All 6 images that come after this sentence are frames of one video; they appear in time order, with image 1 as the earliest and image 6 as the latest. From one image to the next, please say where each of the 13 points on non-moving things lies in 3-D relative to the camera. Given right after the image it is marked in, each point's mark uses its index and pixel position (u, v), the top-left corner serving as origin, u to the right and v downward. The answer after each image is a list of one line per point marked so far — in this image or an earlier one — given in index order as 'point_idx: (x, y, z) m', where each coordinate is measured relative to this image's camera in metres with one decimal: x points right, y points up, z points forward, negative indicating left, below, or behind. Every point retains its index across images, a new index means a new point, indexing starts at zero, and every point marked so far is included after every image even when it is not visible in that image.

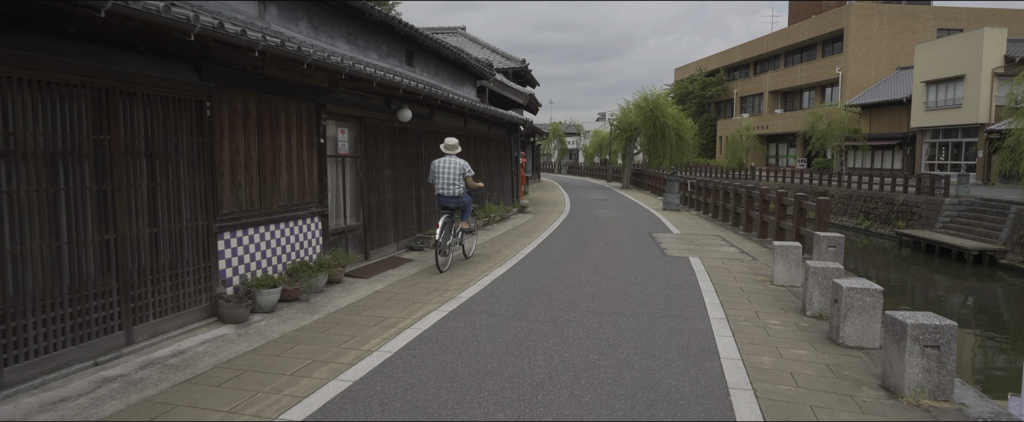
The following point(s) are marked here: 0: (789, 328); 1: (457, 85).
0: (+2.3, -1.0, +5.6) m
1: (-1.2, +2.8, +14.6) m
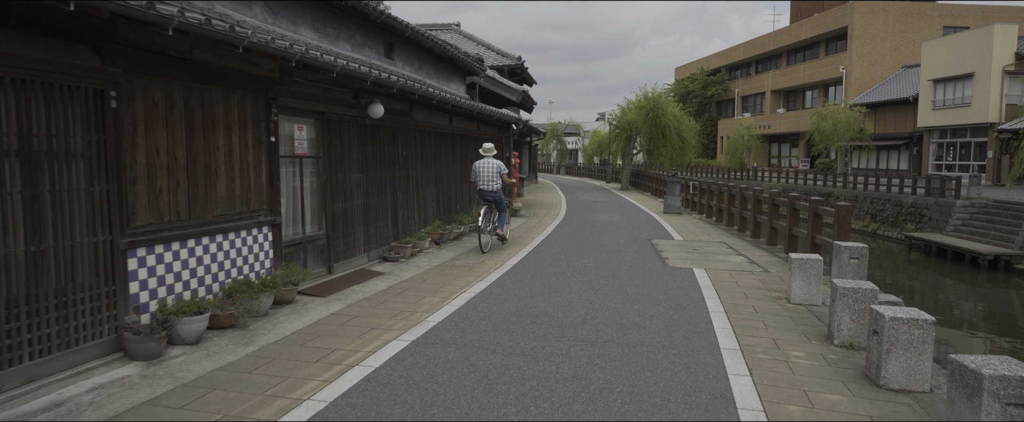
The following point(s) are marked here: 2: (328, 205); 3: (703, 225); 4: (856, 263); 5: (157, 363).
0: (+2.1, -1.1, +4.7) m
1: (-1.4, +2.7, +13.7) m
2: (-2.0, +0.1, +7.1) m
3: (+4.0, -0.3, +14.0) m
4: (+3.8, -0.6, +7.3) m
5: (-2.3, -1.0, +4.2) m
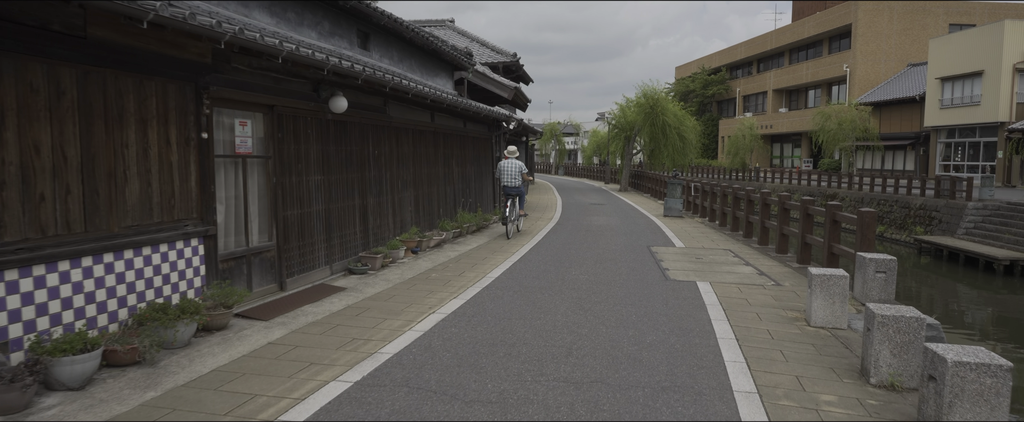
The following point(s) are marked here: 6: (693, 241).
0: (+1.9, -1.1, +3.8) m
1: (-1.6, +2.6, +12.8) m
2: (-2.2, 0.0, +6.2) m
3: (+3.8, -0.4, +13.1) m
4: (+3.6, -0.7, +6.4) m
5: (-2.5, -1.0, +3.3) m
6: (+3.0, -0.5, +11.1) m
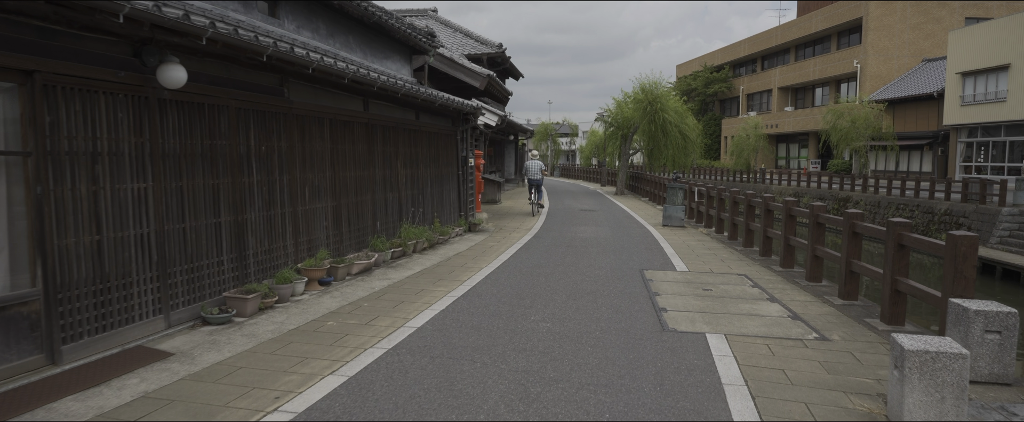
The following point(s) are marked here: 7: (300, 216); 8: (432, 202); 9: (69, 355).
0: (+1.4, -1.3, +1.5) m
1: (-2.2, +2.4, +10.5) m
2: (-2.7, -0.2, +3.9) m
3: (+3.3, -0.6, +10.8) m
4: (+3.0, -0.8, +4.1) m
5: (-3.0, -1.2, +1.1) m
6: (+2.5, -0.7, +8.8) m
7: (-2.1, 0.0, +6.6) m
8: (-1.3, +0.1, +10.4) m
9: (-2.7, -0.9, +4.1) m
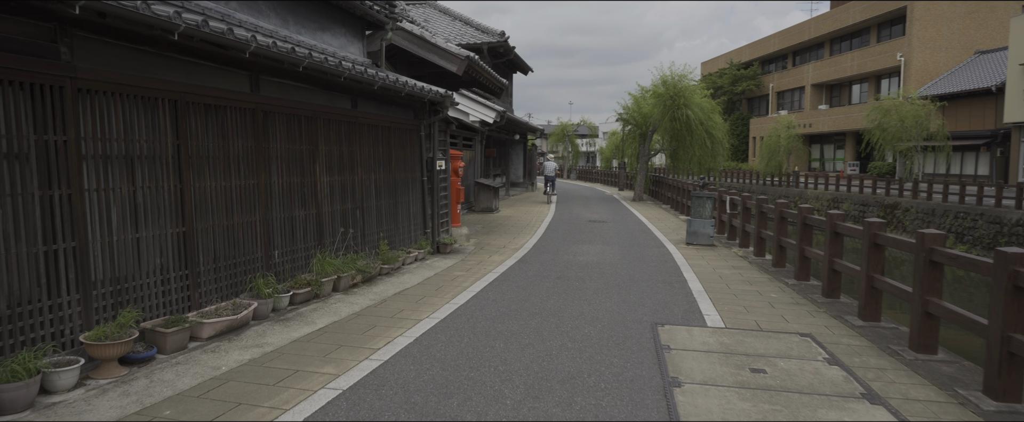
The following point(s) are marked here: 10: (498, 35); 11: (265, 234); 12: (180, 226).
0: (+0.7, -1.5, -1.1) m
1: (-2.5, +2.2, +8.1) m
2: (-3.3, -0.4, +1.5) m
3: (+2.9, -0.8, +8.1) m
4: (+2.5, -1.0, +1.5) m
5: (-3.7, -1.4, -1.4) m
6: (+2.1, -0.9, +6.2) m
7: (-2.6, -0.3, +4.1) m
8: (-1.6, -0.1, +7.9) m
9: (-3.2, -1.1, +1.6) m
10: (-0.5, +5.3, +19.9) m
11: (-2.1, -0.2, +5.7) m
12: (-2.4, -0.1, +4.8) m
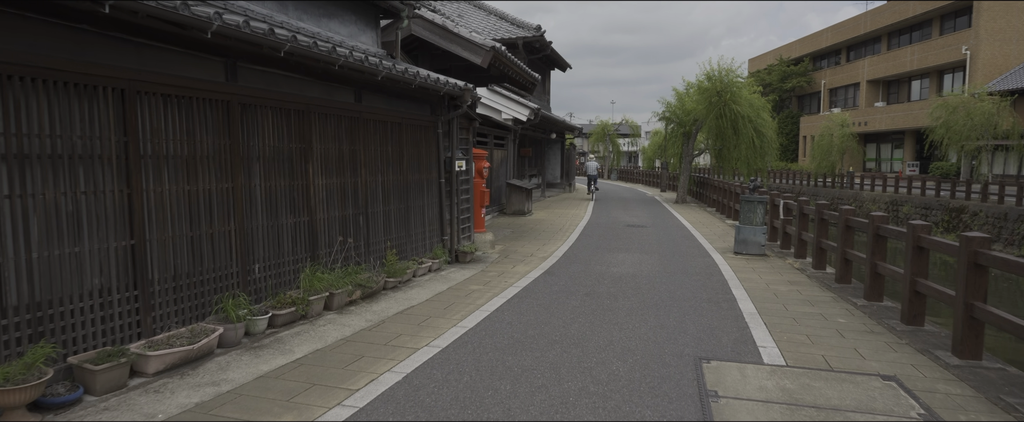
0: (+0.4, -1.6, -2.1) m
1: (-2.2, +2.2, +7.3) m
2: (-3.4, -0.4, +0.8) m
3: (+3.2, -0.9, +7.0) m
4: (+2.3, -1.1, +0.4) m
5: (-4.0, -1.4, -2.1) m
6: (+2.2, -1.0, +5.1) m
7: (-2.5, -0.3, +3.4) m
8: (-1.3, -0.1, +7.1) m
9: (-3.4, -1.1, +0.9) m
10: (+0.6, +5.2, +19.0) m
11: (-2.0, -0.3, +5.0) m
12: (-2.3, -0.2, +4.1) m
